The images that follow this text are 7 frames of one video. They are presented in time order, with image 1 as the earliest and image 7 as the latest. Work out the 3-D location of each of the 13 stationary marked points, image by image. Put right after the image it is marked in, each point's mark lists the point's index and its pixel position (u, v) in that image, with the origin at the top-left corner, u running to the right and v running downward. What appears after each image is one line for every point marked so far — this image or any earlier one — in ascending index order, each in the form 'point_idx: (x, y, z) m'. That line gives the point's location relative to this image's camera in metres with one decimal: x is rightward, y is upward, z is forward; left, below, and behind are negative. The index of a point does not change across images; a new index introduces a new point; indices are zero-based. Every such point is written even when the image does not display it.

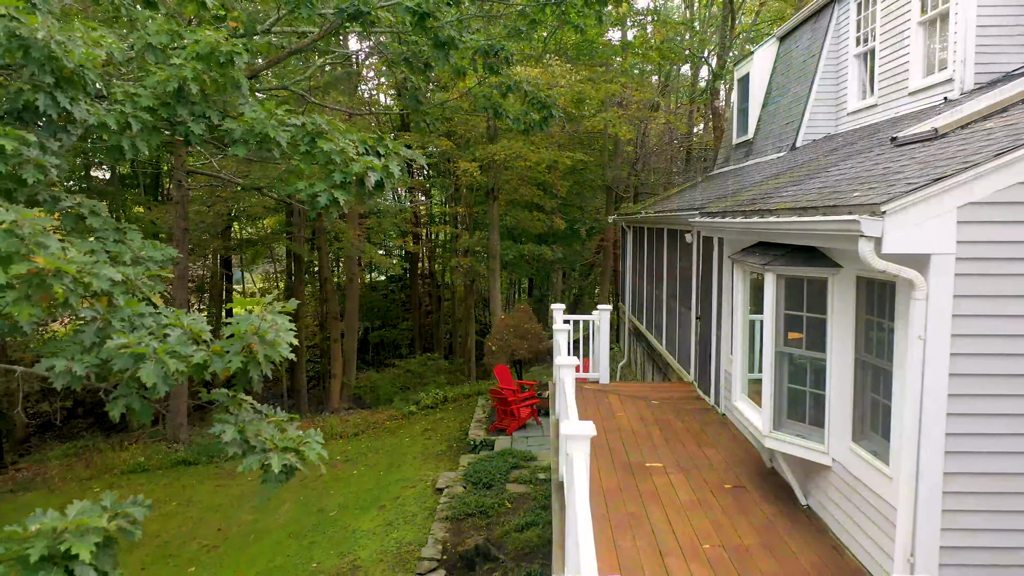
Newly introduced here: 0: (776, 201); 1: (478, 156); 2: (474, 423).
0: (+1.8, +0.6, +5.0) m
1: (-0.7, +2.8, +14.9) m
2: (-0.7, -2.5, +13.9) m
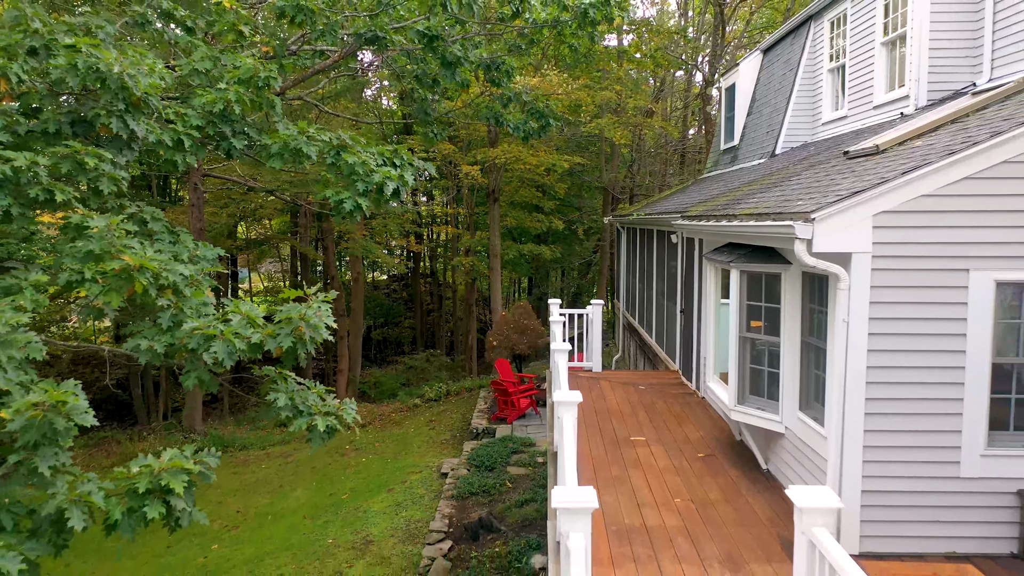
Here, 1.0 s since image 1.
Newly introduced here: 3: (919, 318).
0: (+1.8, +0.6, +5.8) m
1: (-0.7, +2.8, +15.7) m
2: (-0.7, -2.5, +14.6) m
3: (+2.3, -0.2, +4.3) m
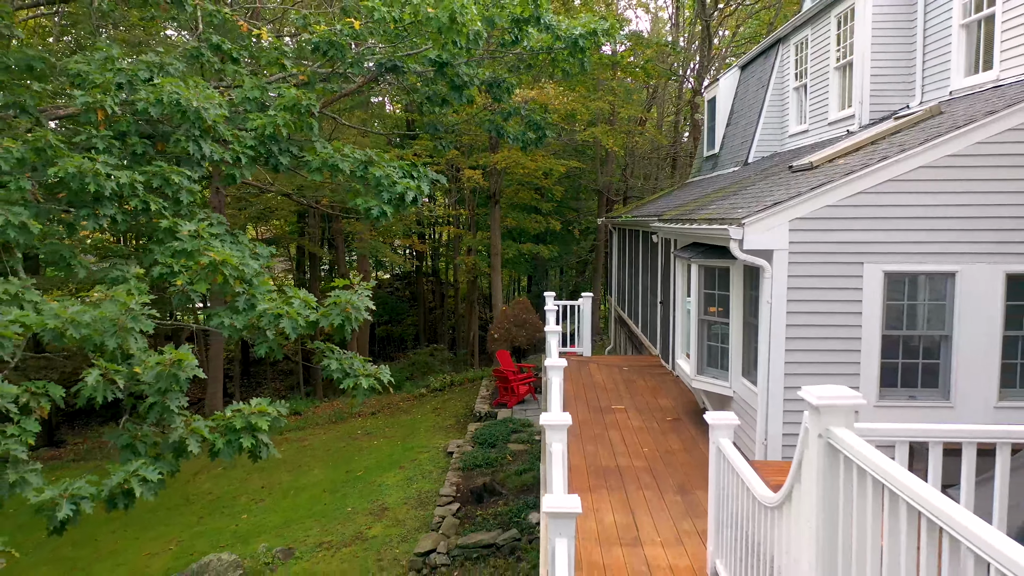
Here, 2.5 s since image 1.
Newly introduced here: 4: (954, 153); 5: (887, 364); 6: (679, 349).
0: (+1.8, +0.7, +7.0) m
1: (-0.7, +2.9, +16.9) m
2: (-0.7, -2.4, +15.8) m
3: (+2.3, -0.1, +5.5) m
4: (+3.1, +1.0, +5.2) m
5: (+2.8, -0.6, +5.5) m
6: (+1.8, -0.6, +7.7) m
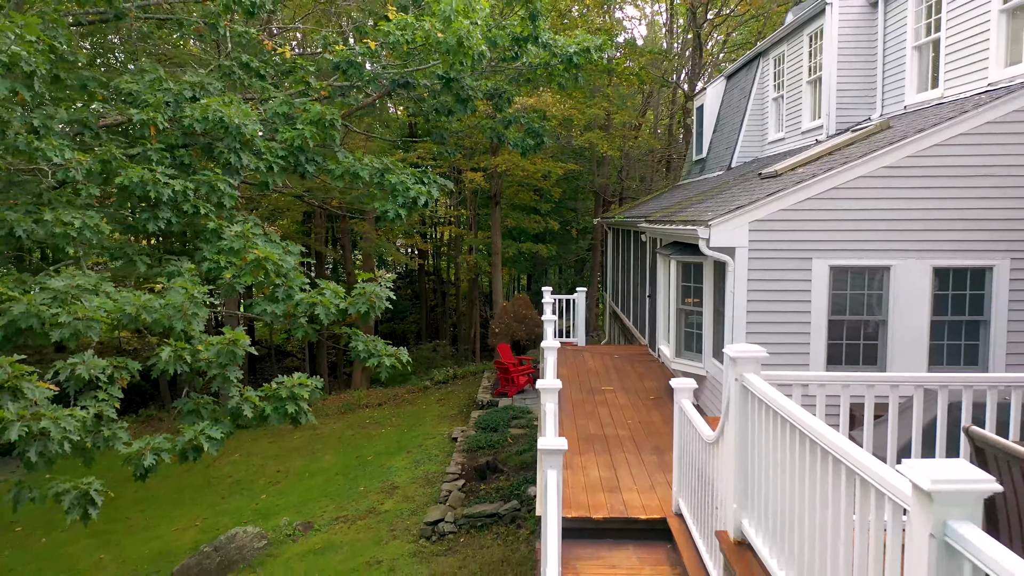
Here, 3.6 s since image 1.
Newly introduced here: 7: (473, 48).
0: (+1.8, +0.8, +7.9) m
1: (-0.7, +3.0, +17.8) m
2: (-0.7, -2.3, +16.7) m
3: (+2.3, 0.0, +6.4) m
4: (+3.1, +1.0, +6.1) m
5: (+2.8, -0.5, +6.5) m
6: (+1.8, -0.6, +8.6) m
7: (-0.5, +2.9, +8.9) m
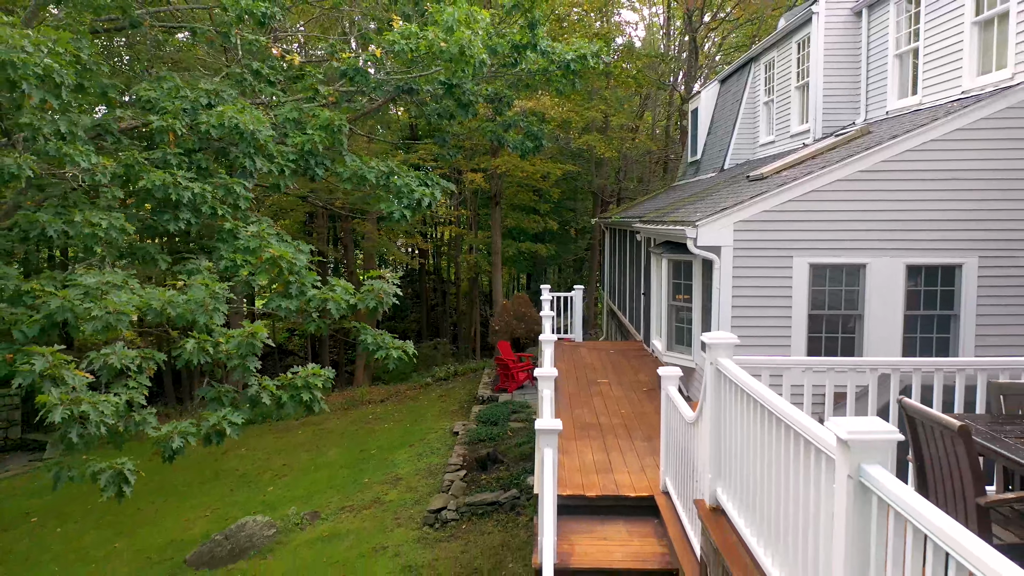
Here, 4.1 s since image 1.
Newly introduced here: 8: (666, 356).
0: (+1.8, +0.8, +8.3) m
1: (-0.7, +3.0, +18.2) m
2: (-0.7, -2.3, +17.1) m
3: (+2.3, 0.0, +6.8) m
4: (+3.1, +1.1, +6.5) m
5: (+2.8, -0.5, +6.9) m
6: (+1.8, -0.5, +9.0) m
7: (-0.5, +2.9, +9.3) m
8: (+1.7, -0.8, +8.2) m
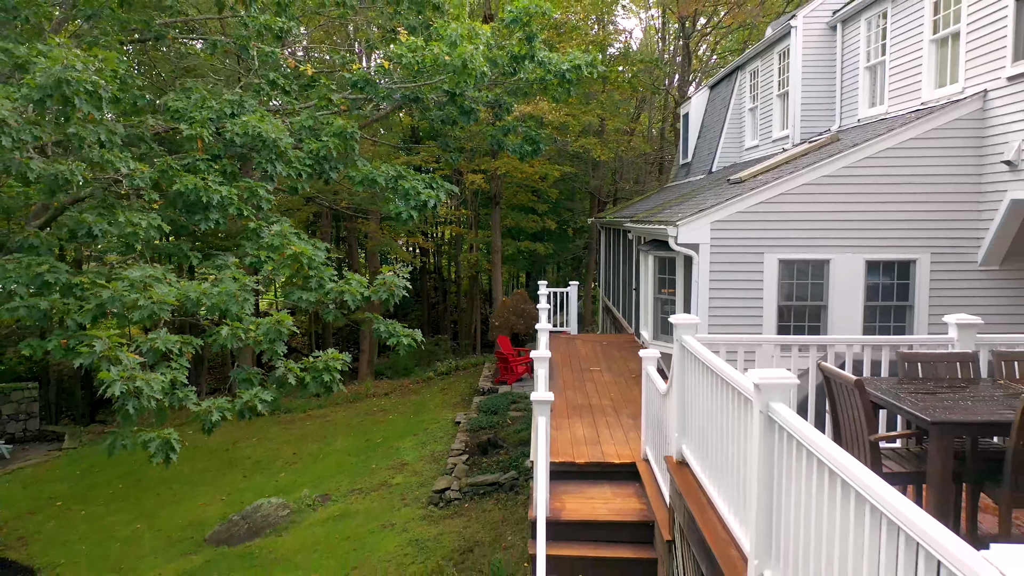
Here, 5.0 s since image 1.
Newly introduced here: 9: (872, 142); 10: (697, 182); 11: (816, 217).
0: (+1.8, +0.9, +9.0) m
1: (-0.8, +3.1, +18.9) m
2: (-0.7, -2.2, +17.9) m
3: (+2.3, +0.1, +7.5) m
4: (+3.1, +1.1, +7.2) m
5: (+2.8, -0.4, +7.6) m
6: (+1.8, -0.5, +9.8) m
7: (-0.5, +3.0, +10.0) m
8: (+1.7, -0.7, +8.9) m
9: (+3.5, +1.4, +7.0) m
10: (+3.5, +2.0, +13.8) m
11: (+3.0, +0.7, +7.3) m
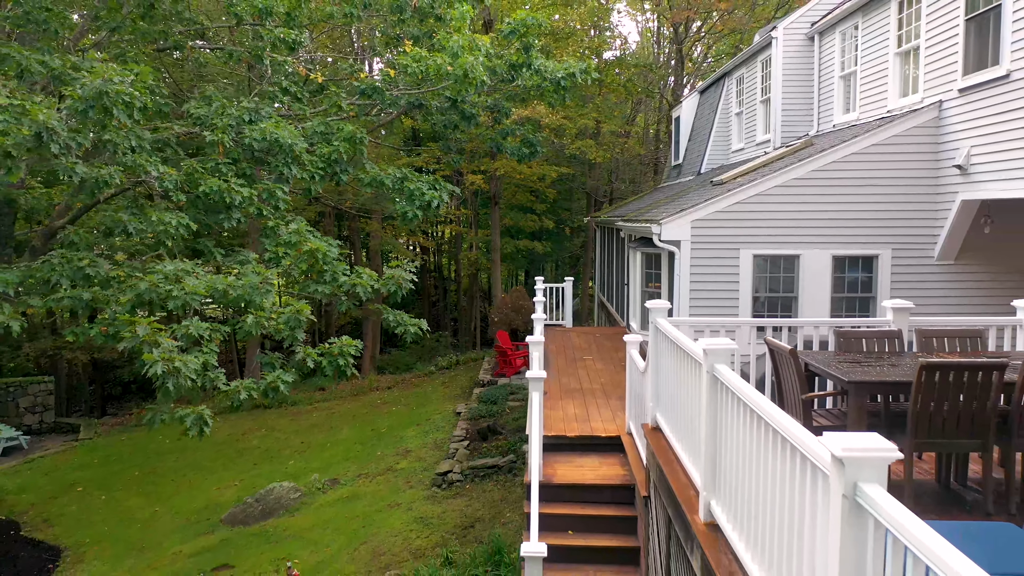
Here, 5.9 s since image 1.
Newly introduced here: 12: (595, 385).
0: (+1.8, +1.0, +9.7) m
1: (-0.8, +3.2, +19.6) m
2: (-0.8, -2.1, +18.6) m
3: (+2.3, +0.2, +8.2) m
4: (+3.1, +1.2, +7.9) m
5: (+2.8, -0.3, +8.3) m
6: (+1.7, -0.4, +10.4) m
7: (-0.5, +3.1, +10.7) m
8: (+1.7, -0.6, +9.6) m
9: (+3.4, +1.5, +7.7) m
10: (+3.5, +2.1, +14.5) m
11: (+3.0, +0.8, +8.0) m
12: (+1.0, -1.2, +8.6) m
